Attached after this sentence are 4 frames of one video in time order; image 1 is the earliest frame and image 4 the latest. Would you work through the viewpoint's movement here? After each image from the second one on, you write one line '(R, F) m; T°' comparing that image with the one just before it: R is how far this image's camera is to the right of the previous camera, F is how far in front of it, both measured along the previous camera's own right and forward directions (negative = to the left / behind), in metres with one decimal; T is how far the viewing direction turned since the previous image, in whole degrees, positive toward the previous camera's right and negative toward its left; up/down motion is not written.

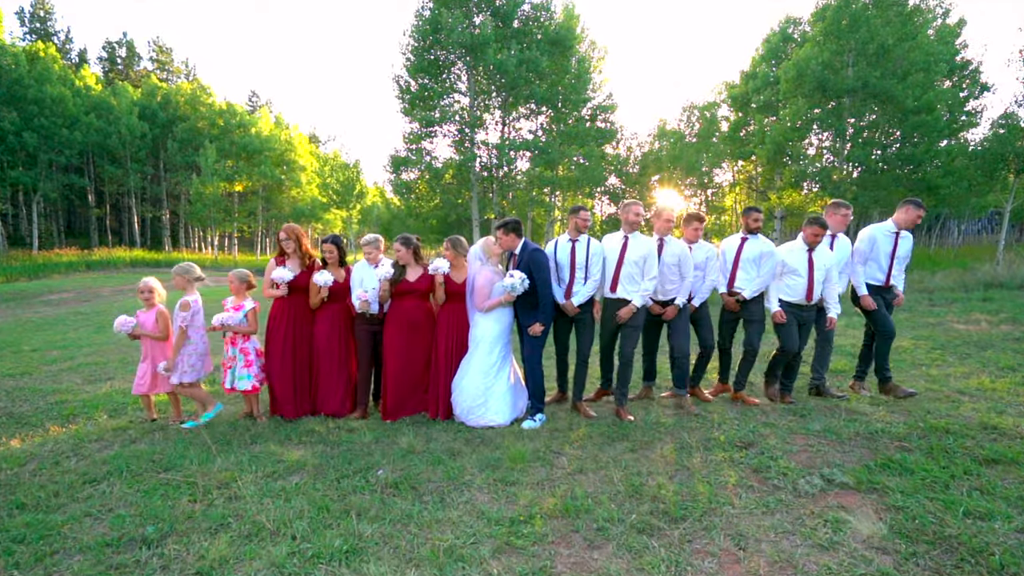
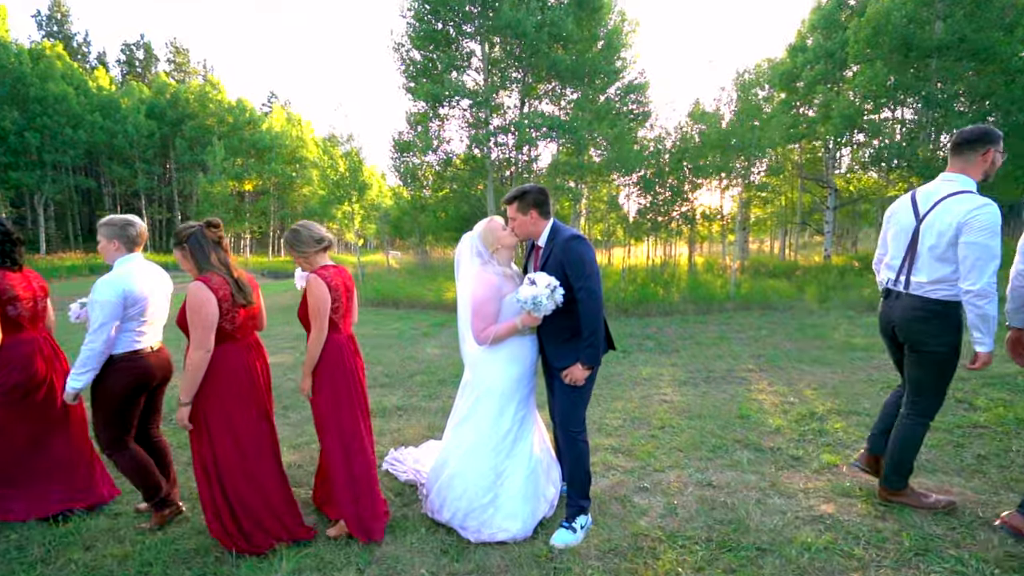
(0.0, +2.4) m; -3°
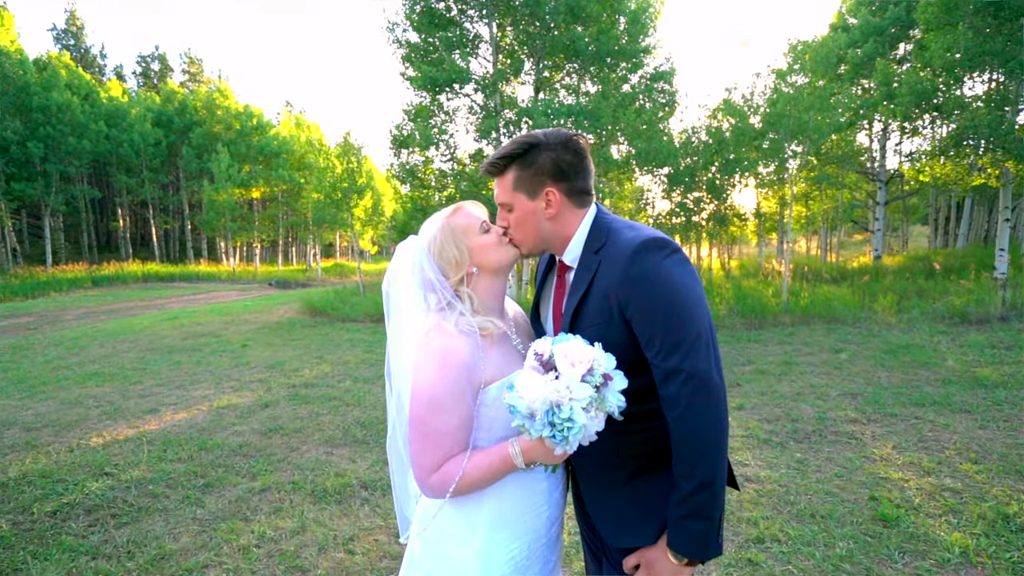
(+0.1, +2.0) m; -2°
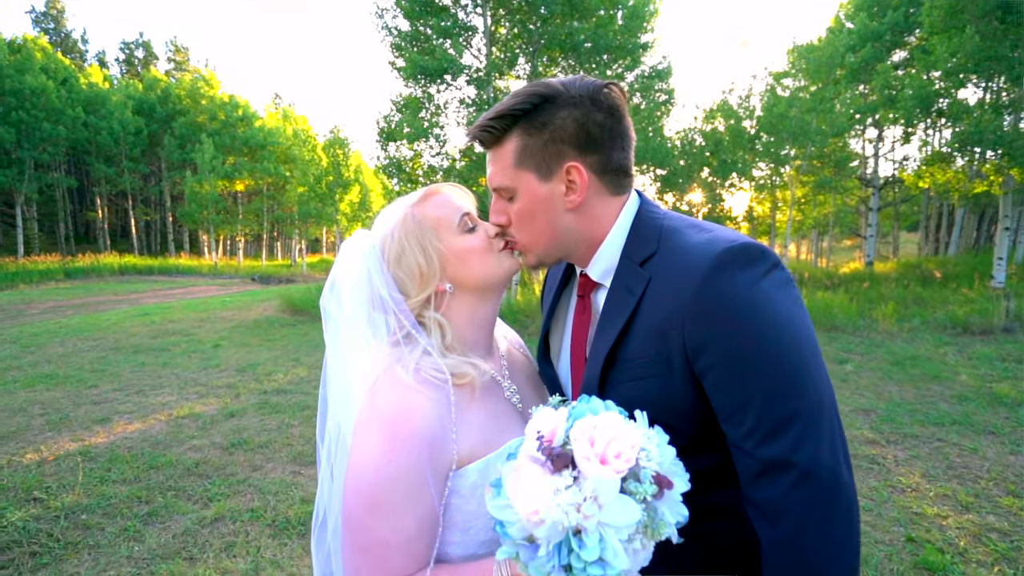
(0.0, +0.5) m; +1°
